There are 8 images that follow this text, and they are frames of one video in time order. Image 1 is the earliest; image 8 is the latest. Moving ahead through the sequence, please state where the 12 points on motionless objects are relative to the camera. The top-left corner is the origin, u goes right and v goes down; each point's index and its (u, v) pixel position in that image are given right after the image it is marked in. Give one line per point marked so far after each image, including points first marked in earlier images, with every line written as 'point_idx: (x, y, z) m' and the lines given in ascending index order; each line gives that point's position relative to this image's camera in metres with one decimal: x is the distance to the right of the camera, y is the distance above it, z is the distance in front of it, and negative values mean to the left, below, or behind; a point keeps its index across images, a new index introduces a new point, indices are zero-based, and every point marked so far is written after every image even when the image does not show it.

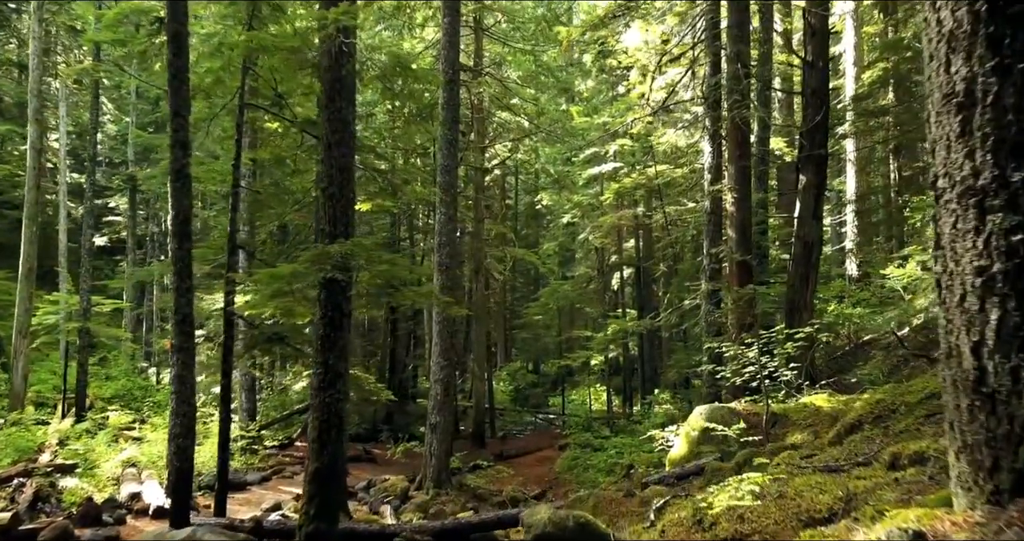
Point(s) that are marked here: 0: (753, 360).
0: (+2.8, -1.0, +8.7) m
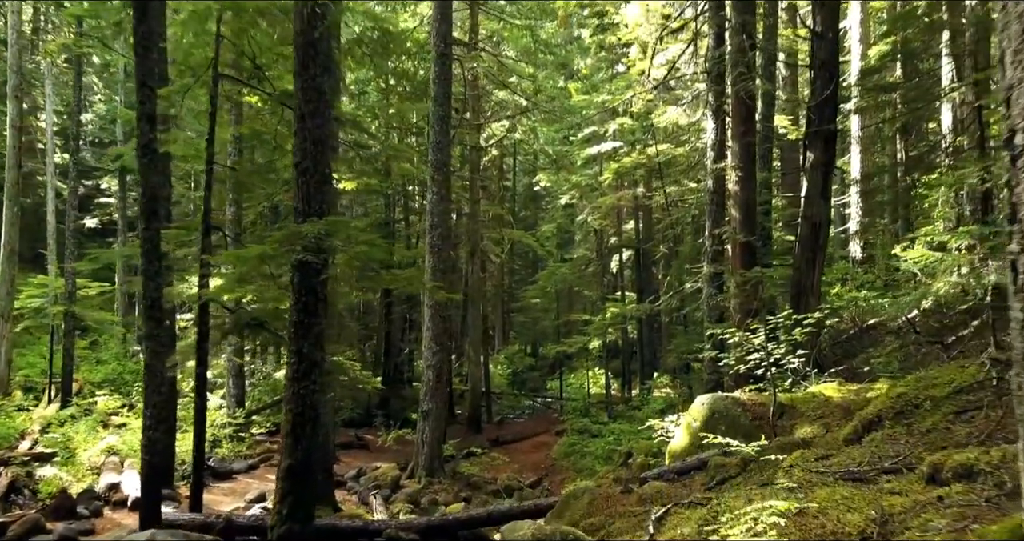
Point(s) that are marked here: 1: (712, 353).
0: (+2.7, -0.8, +8.2) m
1: (+2.7, -1.1, +9.8) m
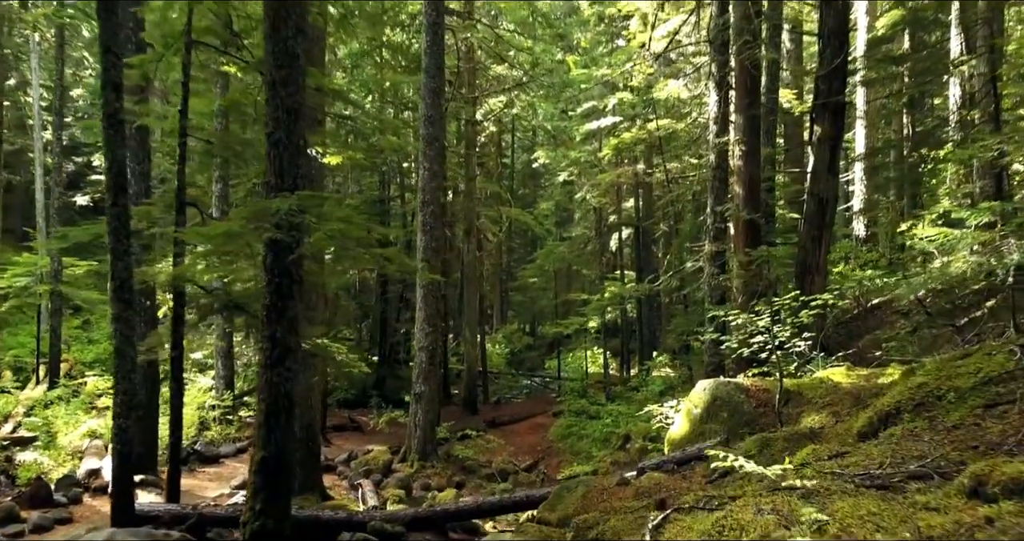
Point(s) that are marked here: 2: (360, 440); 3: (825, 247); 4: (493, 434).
0: (+2.7, -0.6, +7.8) m
1: (+2.6, -0.8, +9.4) m
2: (-3.0, -3.4, +14.5) m
3: (+4.5, +0.3, +10.7) m
4: (-0.4, -3.7, +16.5) m
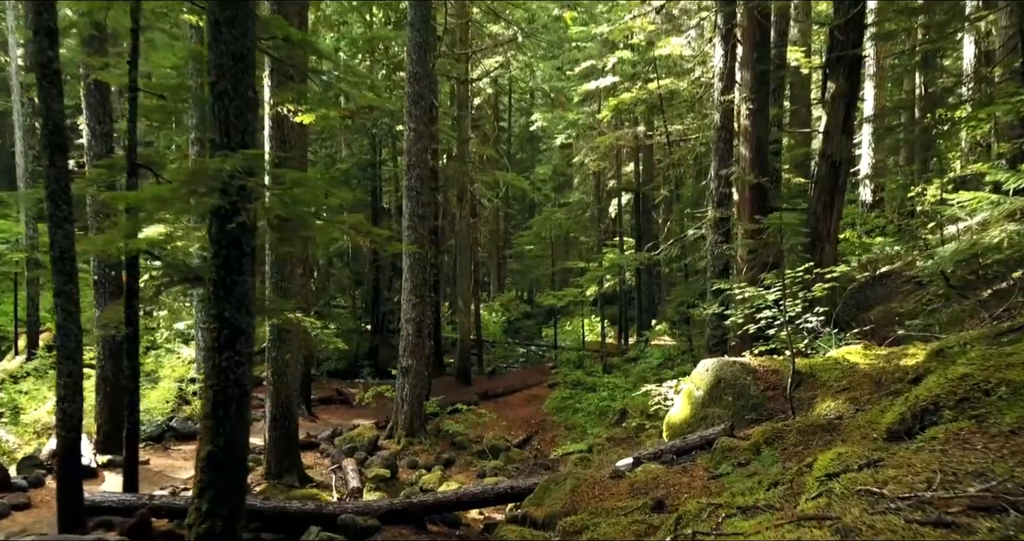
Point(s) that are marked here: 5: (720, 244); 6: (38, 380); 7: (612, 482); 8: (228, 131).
0: (+2.5, -0.3, +7.2) m
1: (+2.4, -0.5, +8.8) m
2: (-3.1, -2.8, +14.0) m
3: (+4.4, +0.8, +9.9) m
4: (-0.5, -3.0, +16.0) m
5: (+3.0, +0.4, +10.5) m
6: (-9.2, -2.1, +14.3) m
7: (+0.8, -1.6, +5.5) m
8: (-1.9, +1.0, +5.0) m
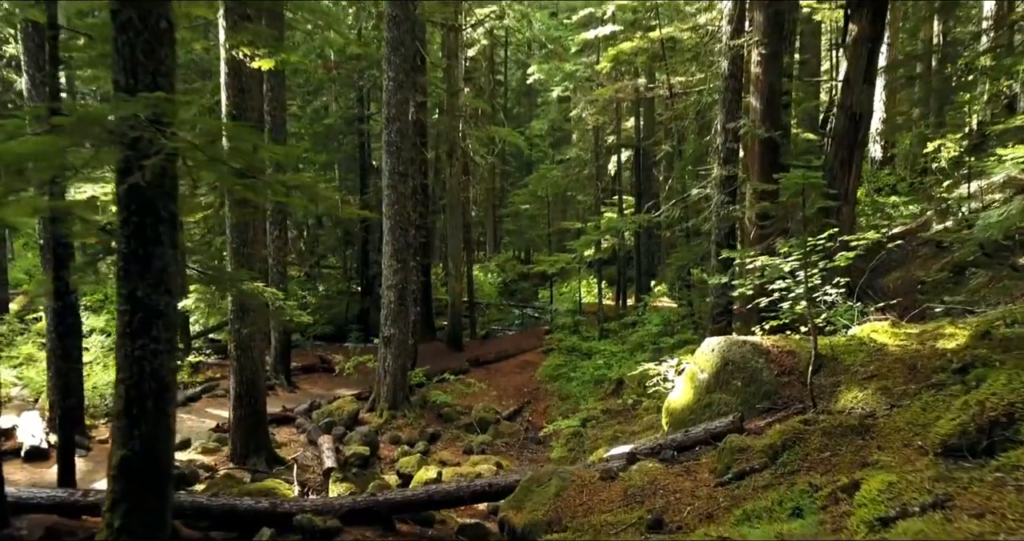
0: (+2.3, 0.0, +6.3) m
1: (+2.3, -0.1, +8.0) m
2: (-3.3, -2.1, +13.3) m
3: (+4.2, +1.2, +9.0) m
4: (-0.7, -2.2, +15.3) m
5: (+2.8, +0.9, +9.7) m
6: (-9.4, -1.4, +13.6) m
7: (+0.6, -1.4, +4.8) m
8: (-2.1, +1.1, +4.1) m
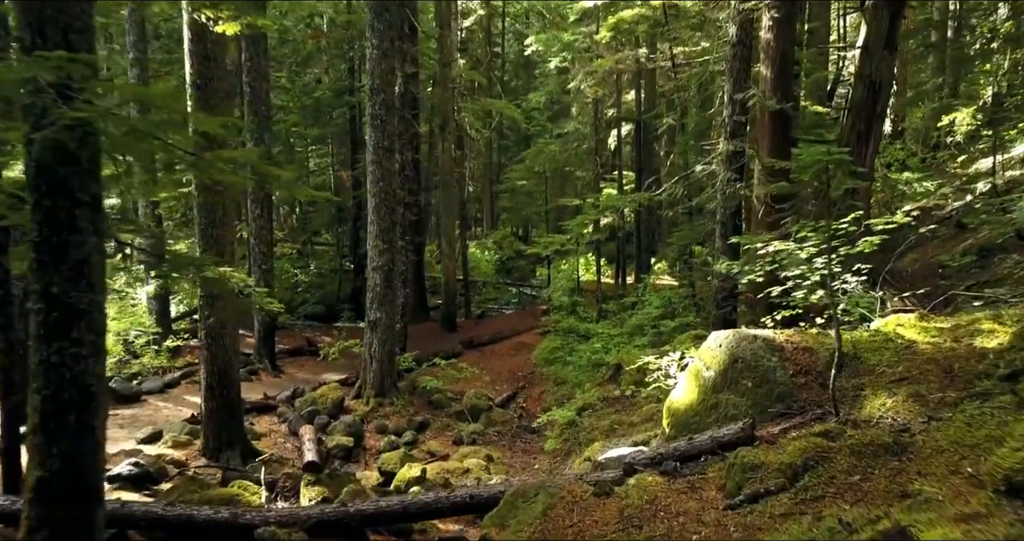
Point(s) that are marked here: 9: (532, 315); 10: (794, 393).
0: (+2.2, +0.1, +5.7) m
1: (+2.2, +0.1, +7.4) m
2: (-3.4, -1.7, +12.8) m
3: (+4.1, +1.4, +8.4) m
4: (-0.8, -1.7, +14.8) m
5: (+2.7, +1.1, +9.0) m
6: (-9.5, -1.0, +13.0) m
7: (+0.5, -1.3, +4.2) m
8: (-2.2, +1.2, +3.5) m
9: (+0.5, -1.2, +19.3) m
10: (+1.9, -0.8, +4.9) m
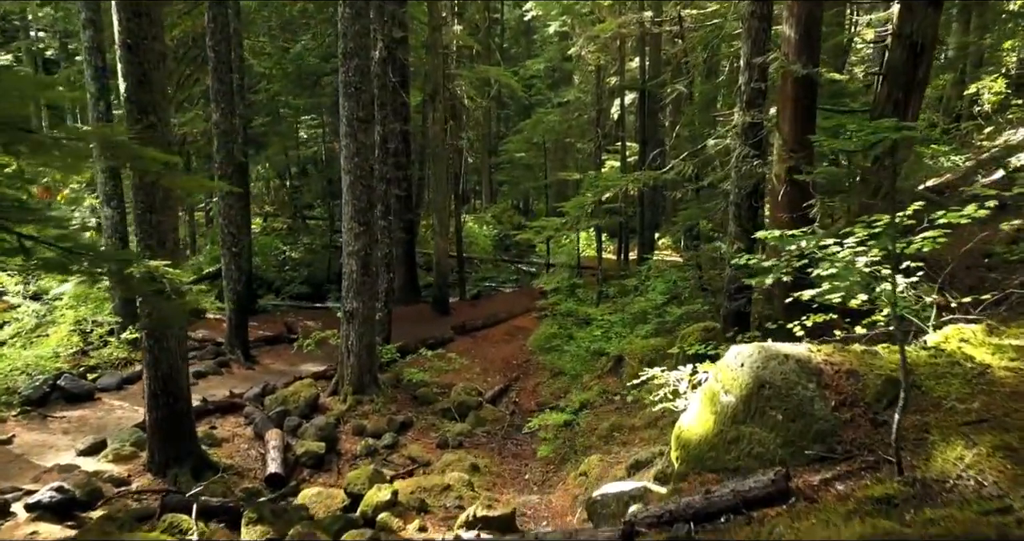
0: (+2.1, +0.1, +4.7) m
1: (+2.0, +0.2, +6.3) m
2: (-3.5, -1.4, +11.8) m
3: (+4.0, +1.5, +7.3) m
4: (-0.9, -1.4, +13.8) m
5: (+2.6, +1.2, +8.0) m
6: (-9.6, -0.8, +12.1) m
7: (+0.3, -1.4, +3.3) m
8: (-2.4, +1.1, +2.5) m
9: (+0.4, -0.6, +18.3) m
10: (+1.7, -0.8, +3.9) m
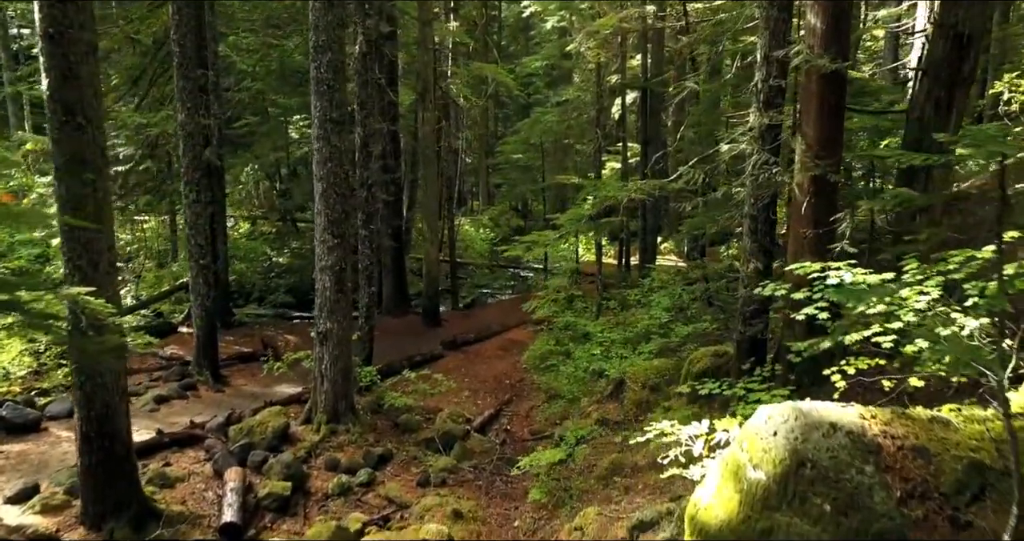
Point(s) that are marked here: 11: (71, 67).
0: (+2.0, -0.1, +3.8) m
1: (+1.9, -0.1, +5.4) m
2: (-3.7, -1.6, +10.9) m
3: (+3.9, +1.3, +6.4) m
4: (-1.0, -1.6, +12.9) m
5: (+2.4, +1.0, +7.1) m
6: (-9.7, -1.0, +11.2) m
7: (+0.2, -1.6, +2.4) m
8: (-2.5, +0.8, +1.5) m
9: (+0.3, -0.8, +17.4) m
10: (+1.6, -1.1, +3.0) m
11: (-3.4, +1.6, +5.7) m
